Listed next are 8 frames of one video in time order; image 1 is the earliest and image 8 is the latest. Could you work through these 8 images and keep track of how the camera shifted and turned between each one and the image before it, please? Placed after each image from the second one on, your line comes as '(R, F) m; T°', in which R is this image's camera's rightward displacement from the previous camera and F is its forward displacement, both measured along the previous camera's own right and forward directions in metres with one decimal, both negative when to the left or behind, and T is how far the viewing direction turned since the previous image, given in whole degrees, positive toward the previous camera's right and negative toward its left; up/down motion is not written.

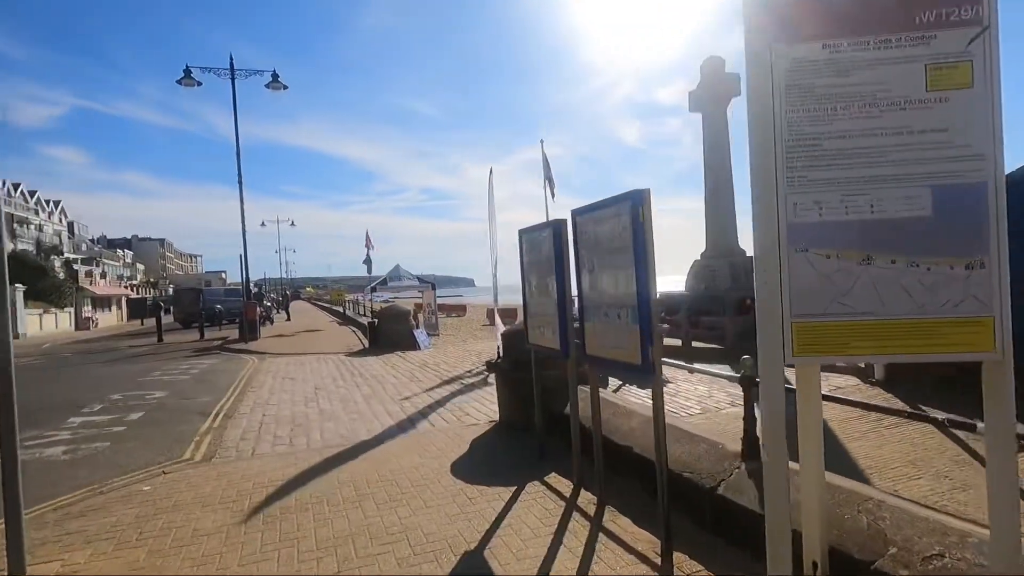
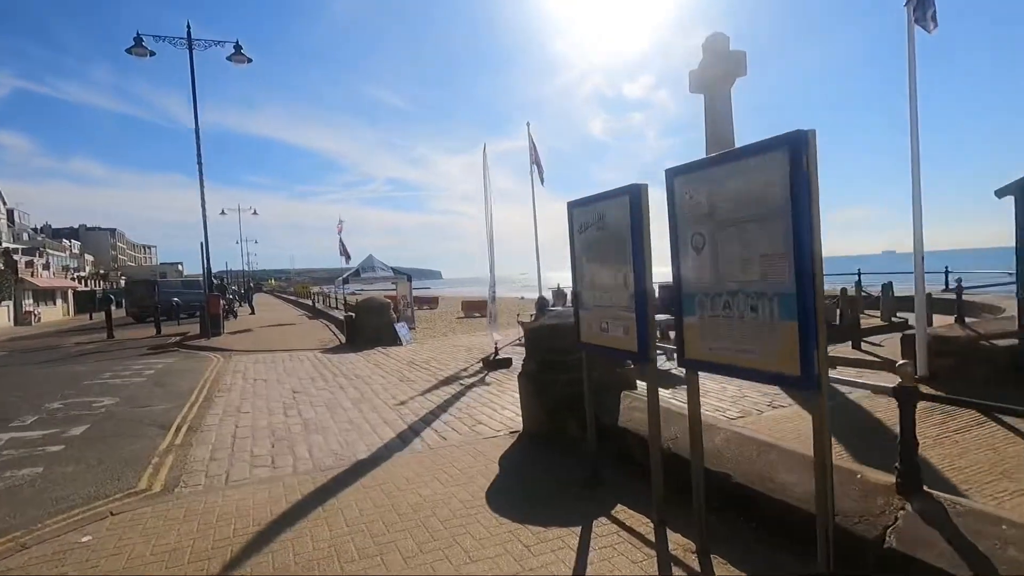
(-0.6, +1.0) m; +3°
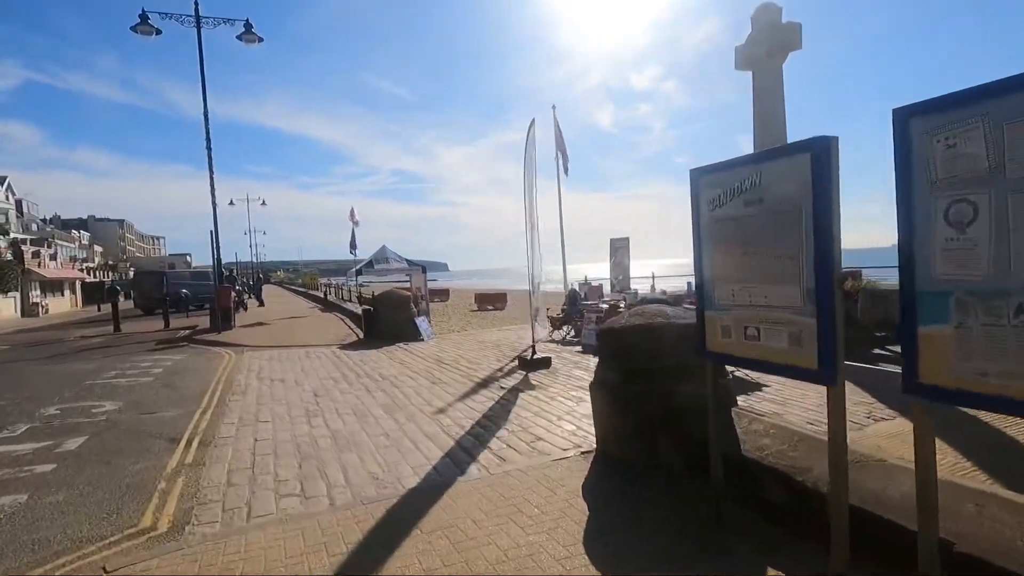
(-0.6, +1.0) m; -1°
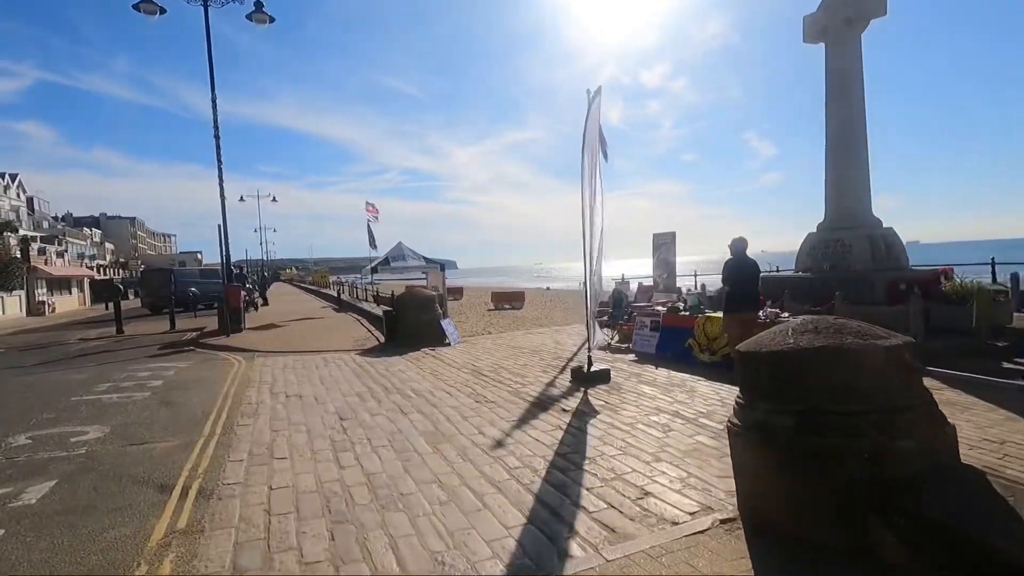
(-0.7, +1.4) m; -1°
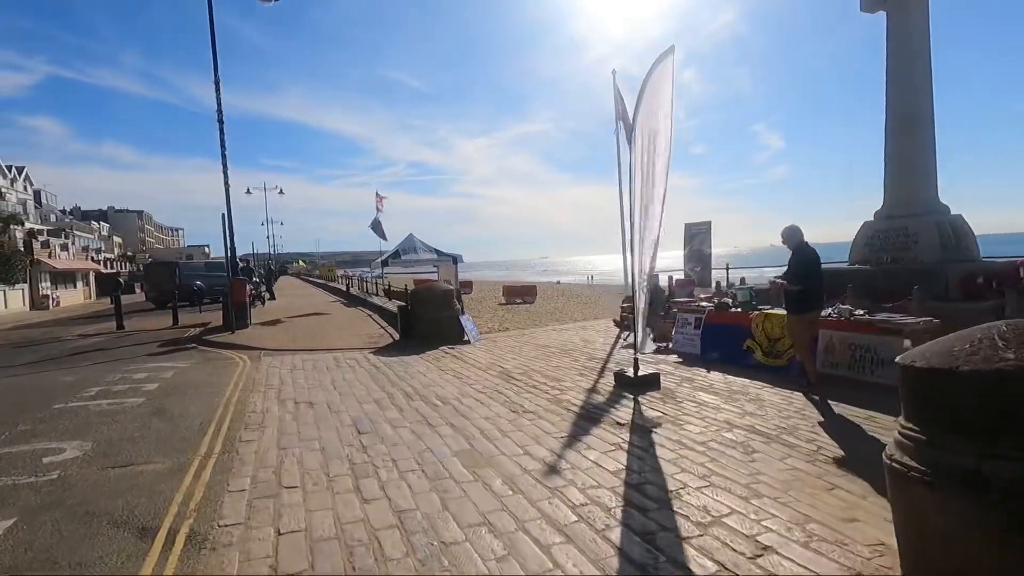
(-0.4, +1.0) m; -1°
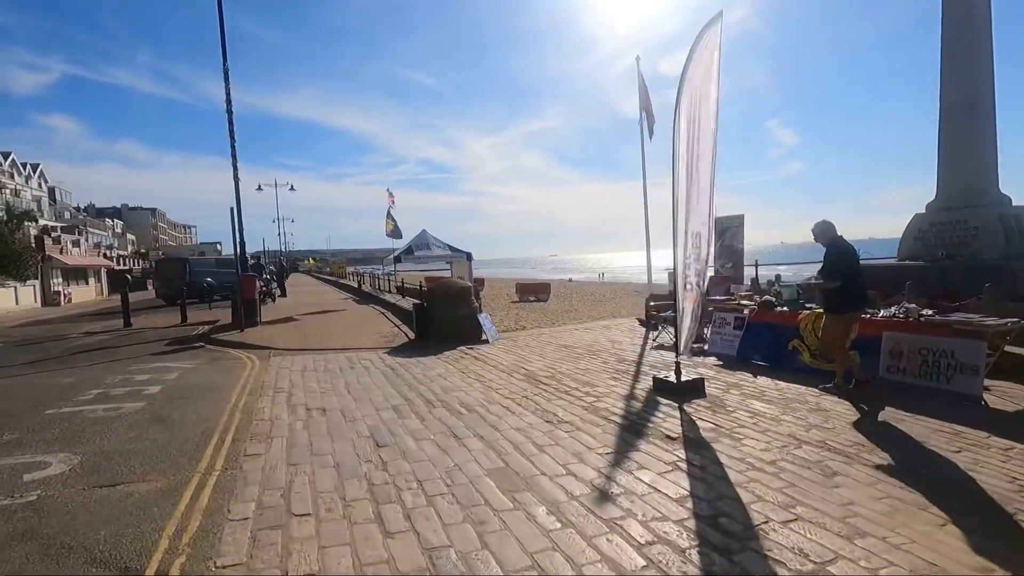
(-0.3, +0.6) m; -1°
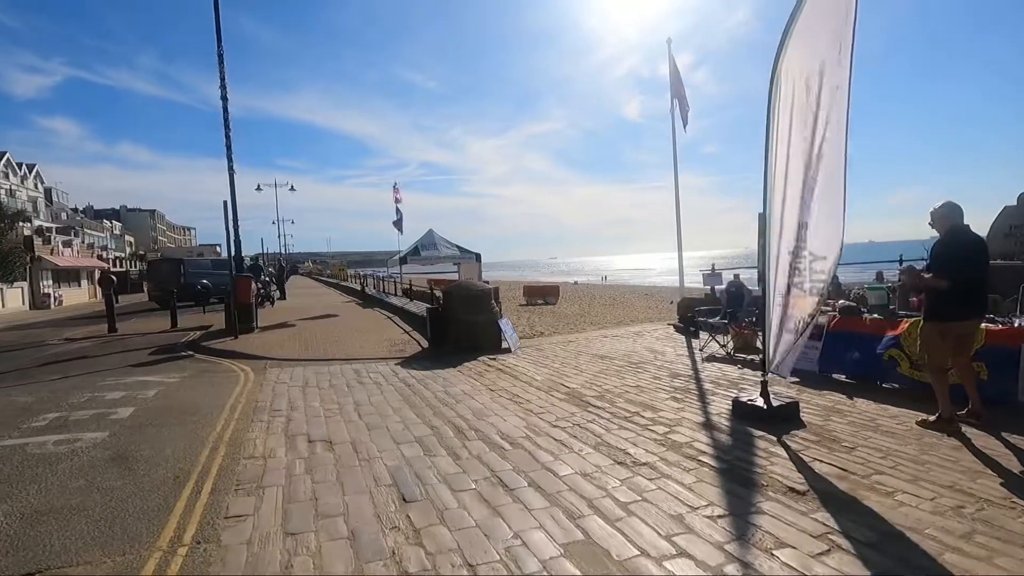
(-0.5, +1.3) m; 0°
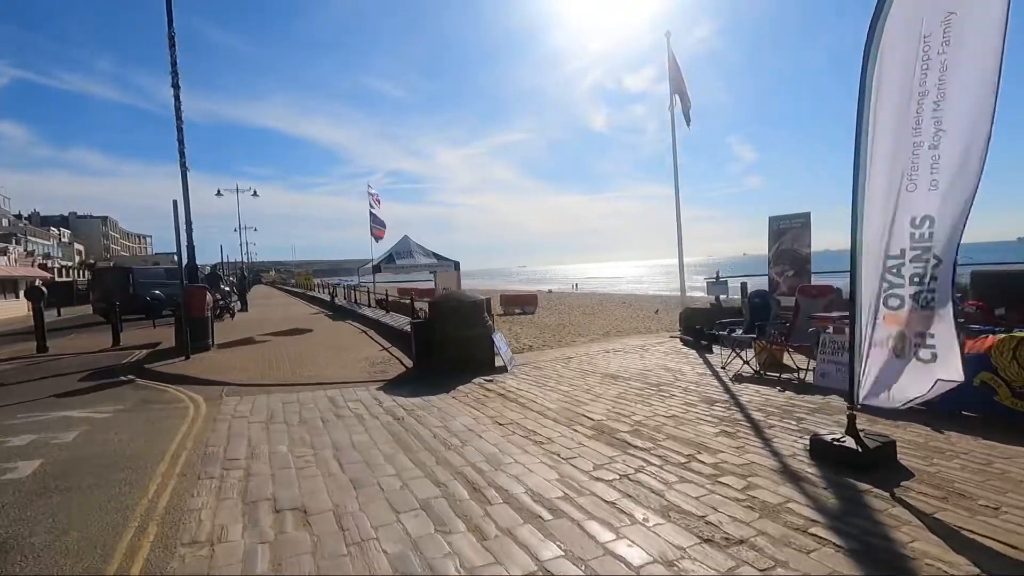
(-0.5, +1.2) m; +3°
